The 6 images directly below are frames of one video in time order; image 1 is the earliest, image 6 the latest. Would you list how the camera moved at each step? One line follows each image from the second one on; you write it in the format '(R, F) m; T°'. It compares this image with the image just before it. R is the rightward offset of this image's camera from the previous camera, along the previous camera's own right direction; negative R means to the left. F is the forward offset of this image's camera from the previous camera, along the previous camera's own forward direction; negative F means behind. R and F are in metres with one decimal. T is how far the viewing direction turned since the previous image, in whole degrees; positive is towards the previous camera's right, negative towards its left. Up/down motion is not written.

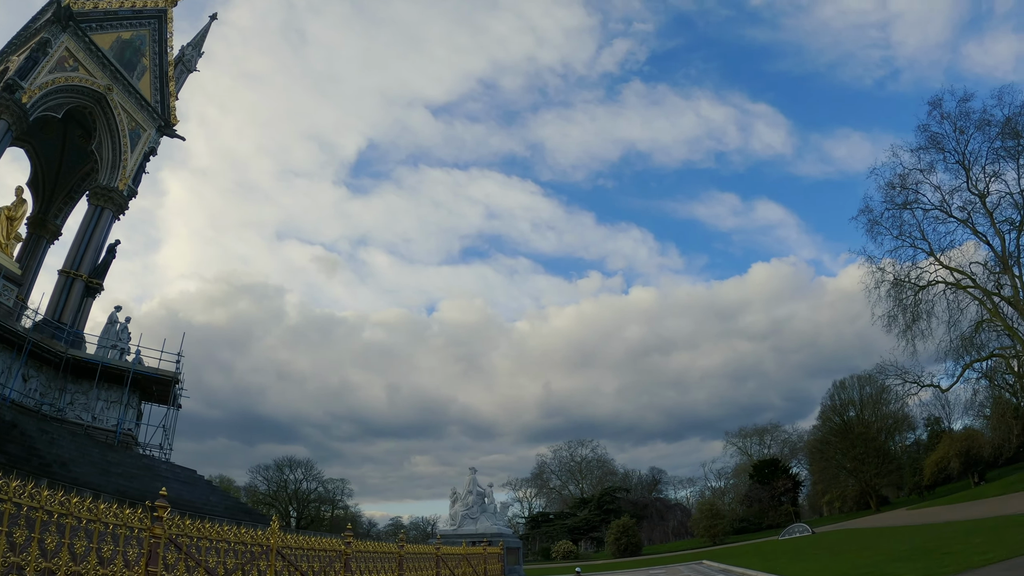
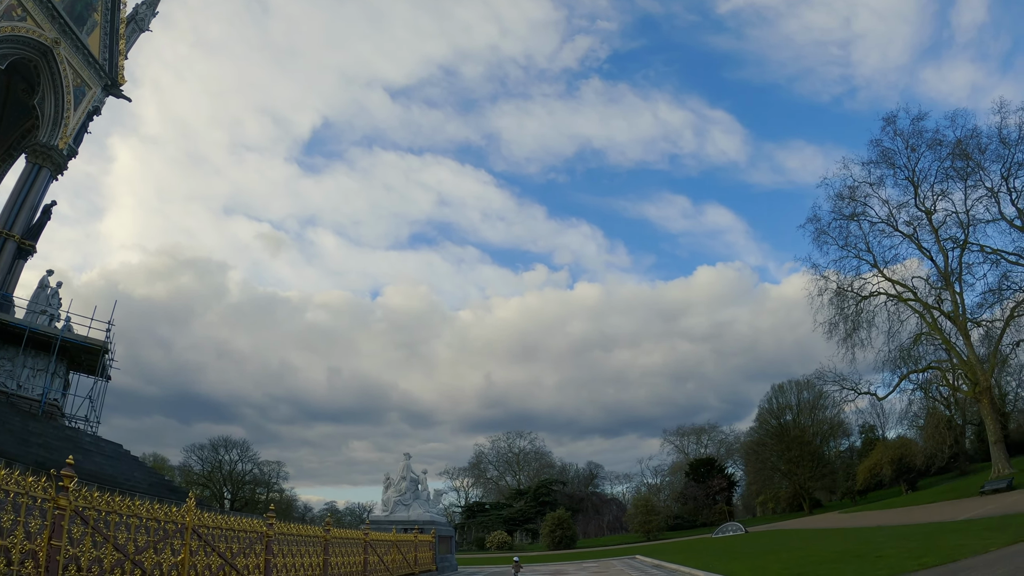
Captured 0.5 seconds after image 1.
(-0.1, +0.9) m; +5°
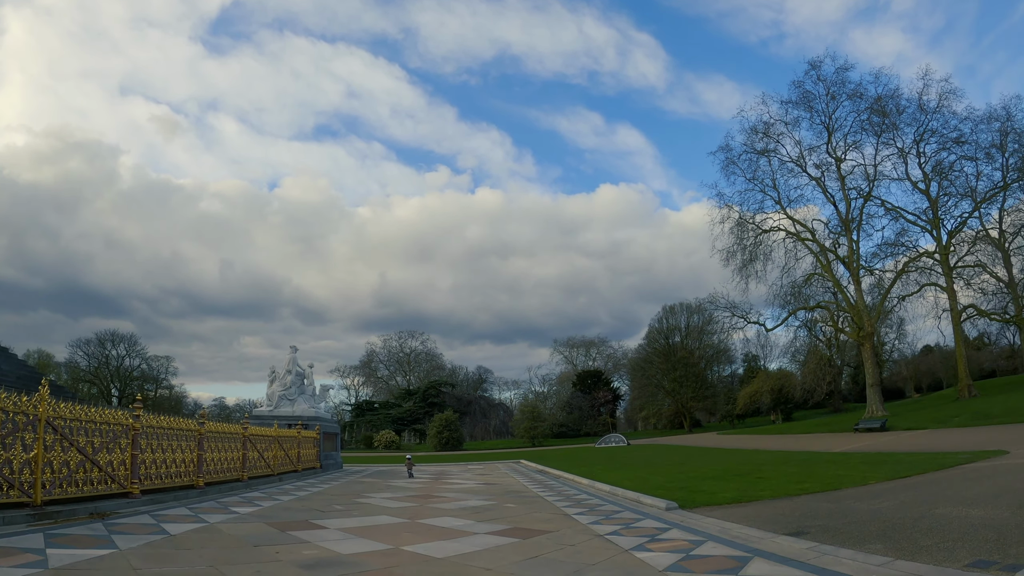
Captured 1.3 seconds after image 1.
(+0.1, +1.5) m; +10°
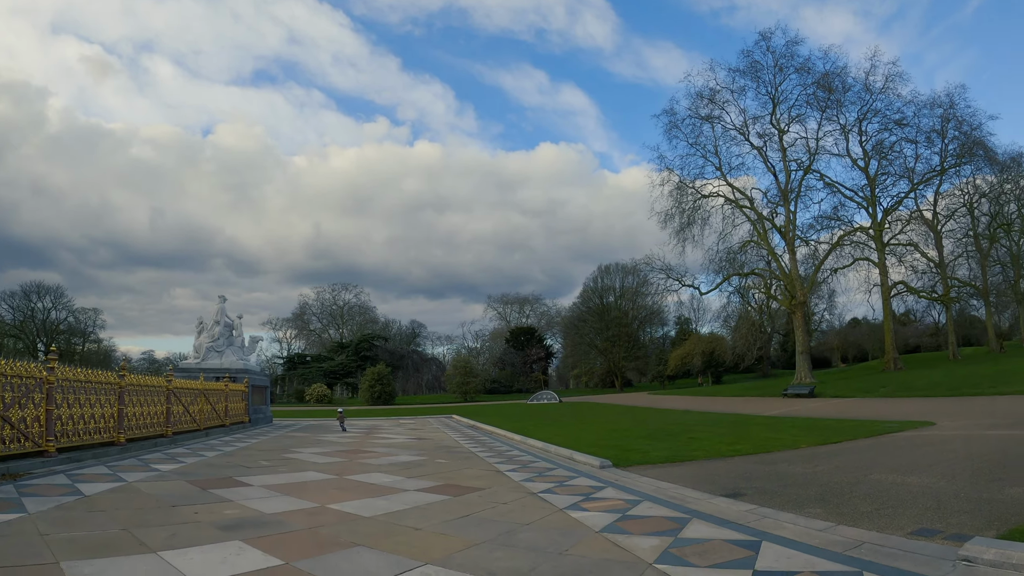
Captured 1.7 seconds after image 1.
(+0.2, +0.8) m; +5°
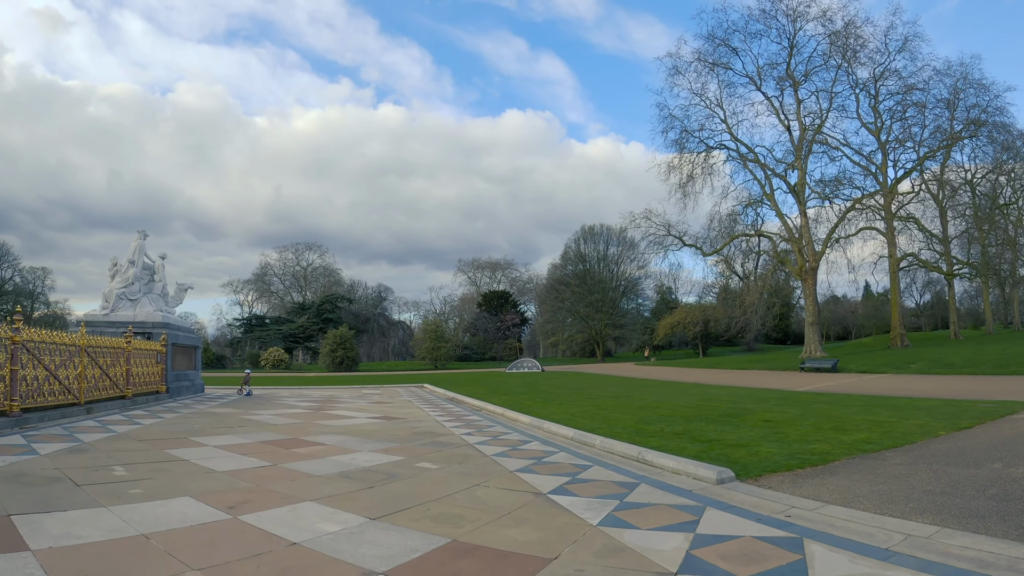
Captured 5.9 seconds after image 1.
(-1.0, +4.6) m; +3°
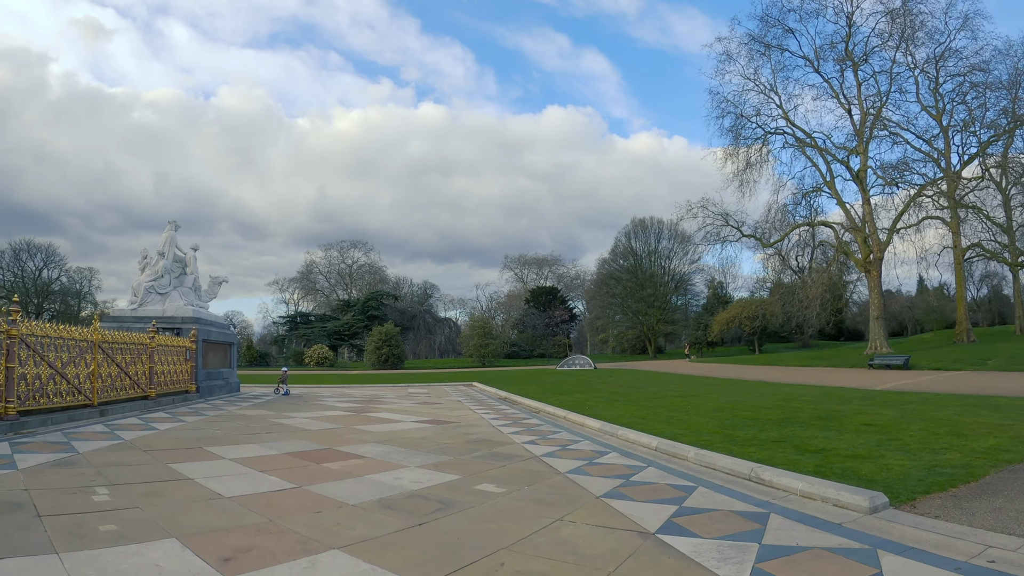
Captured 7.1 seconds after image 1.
(-0.8, +0.9) m; -3°
